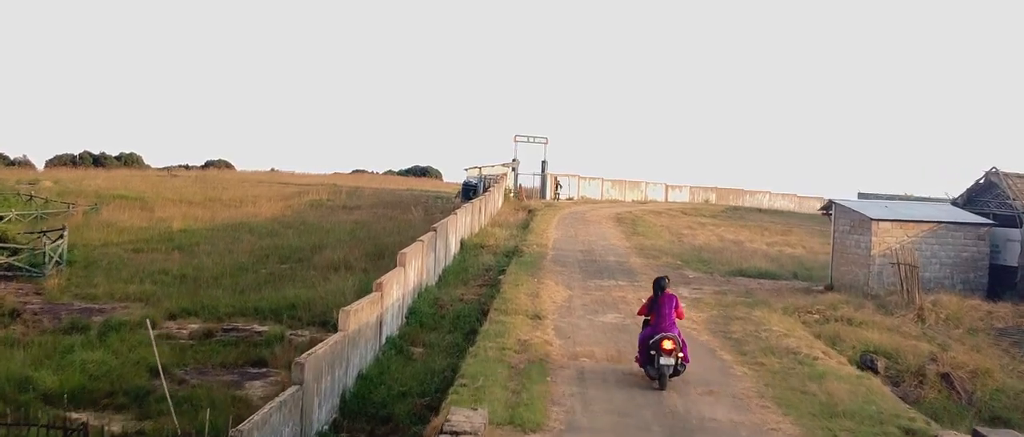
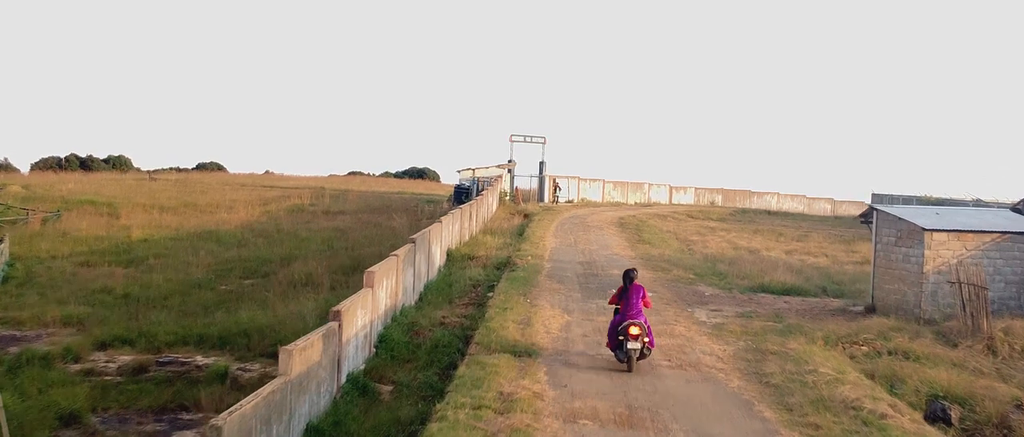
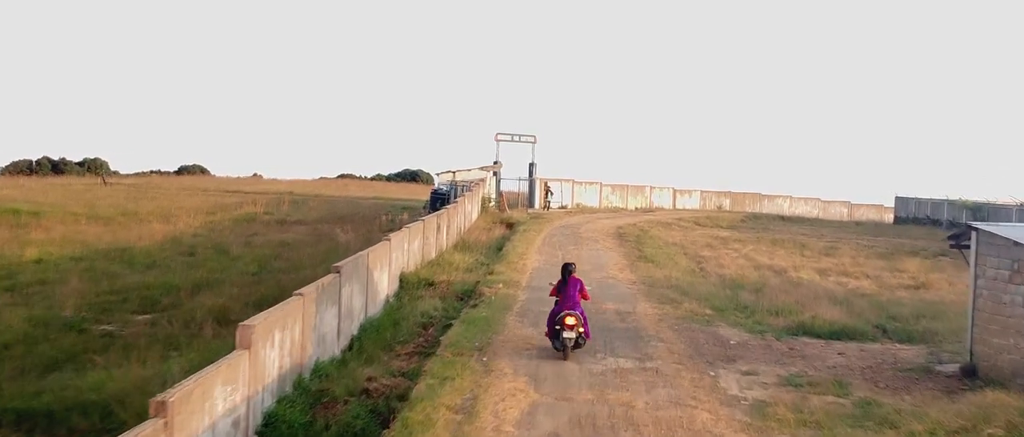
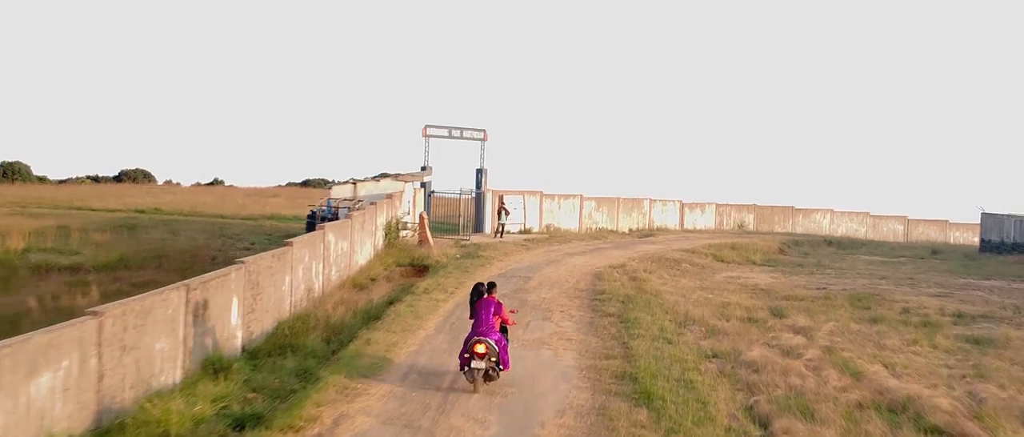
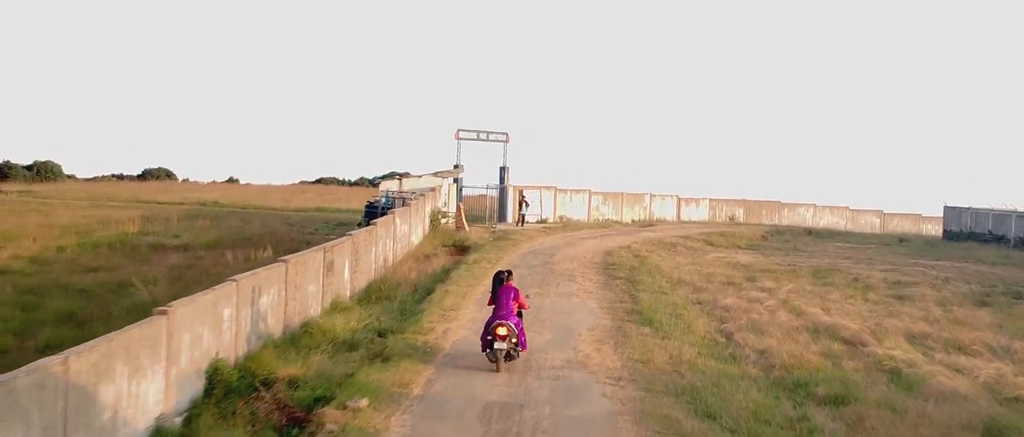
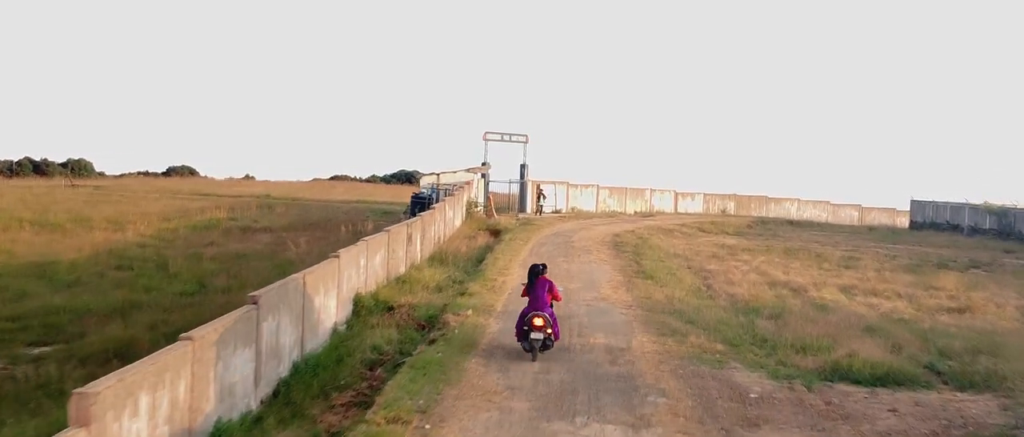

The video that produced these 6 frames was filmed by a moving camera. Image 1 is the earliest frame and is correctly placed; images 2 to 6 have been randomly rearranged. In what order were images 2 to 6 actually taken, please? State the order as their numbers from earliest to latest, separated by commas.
2, 3, 6, 5, 4
